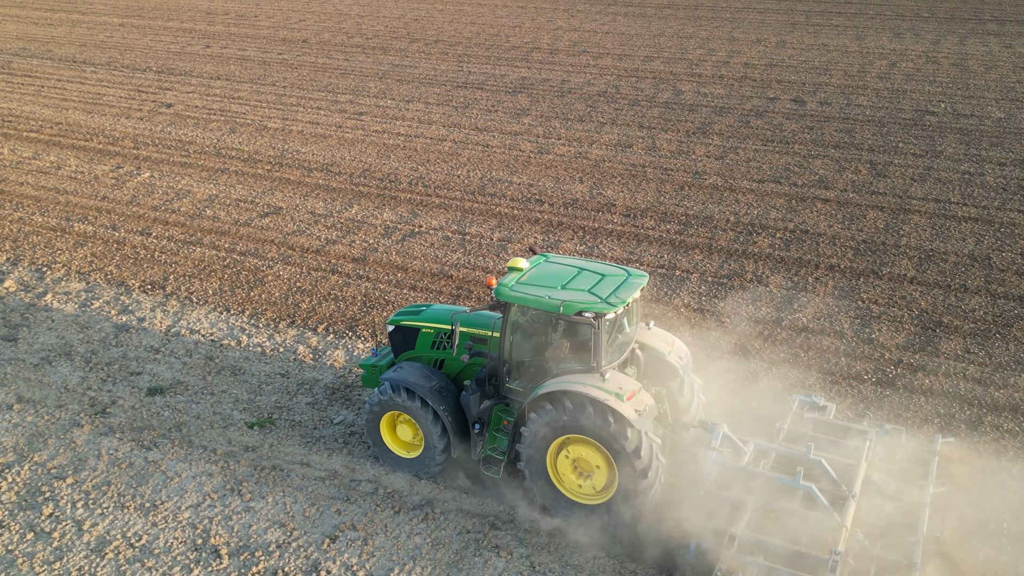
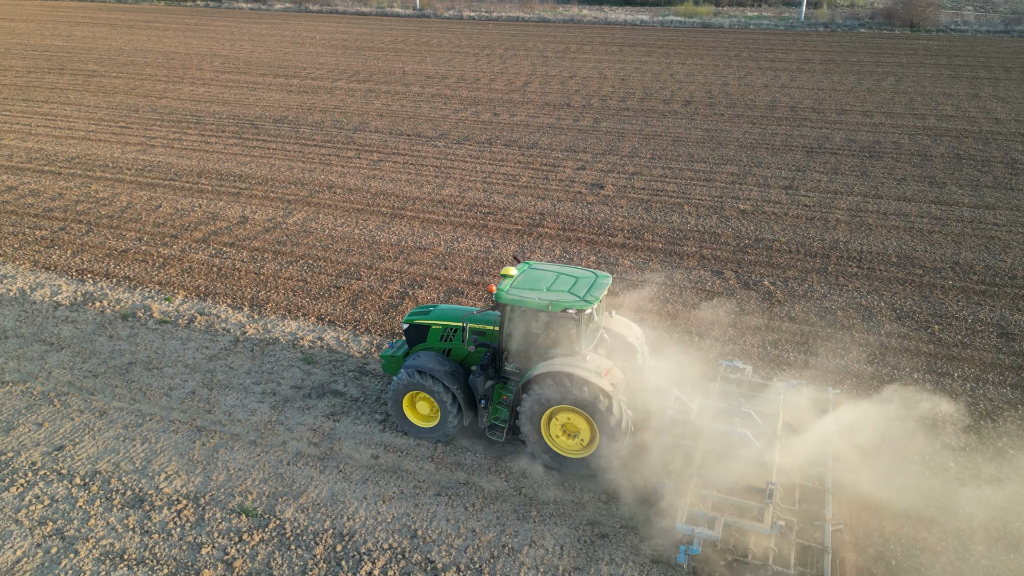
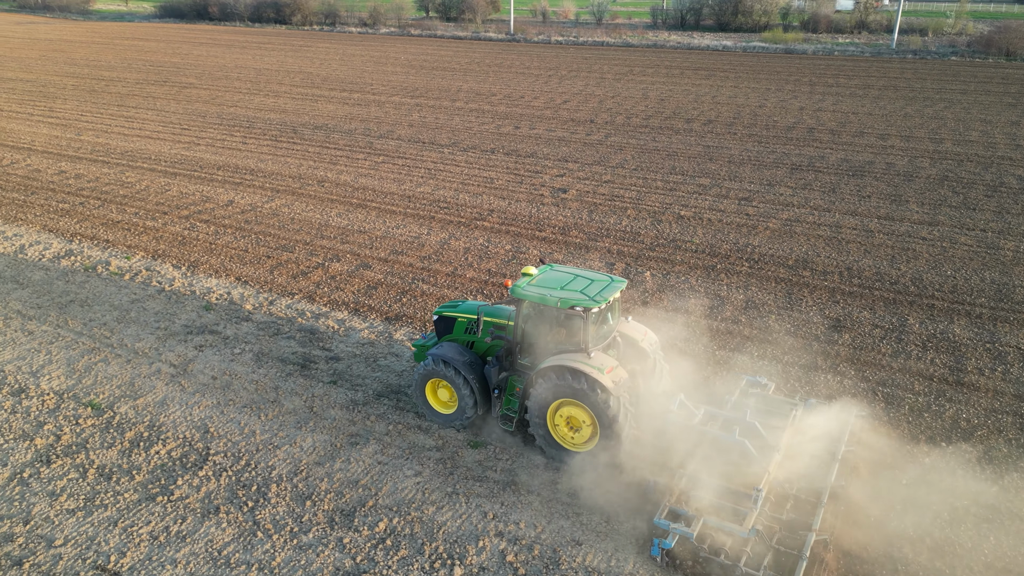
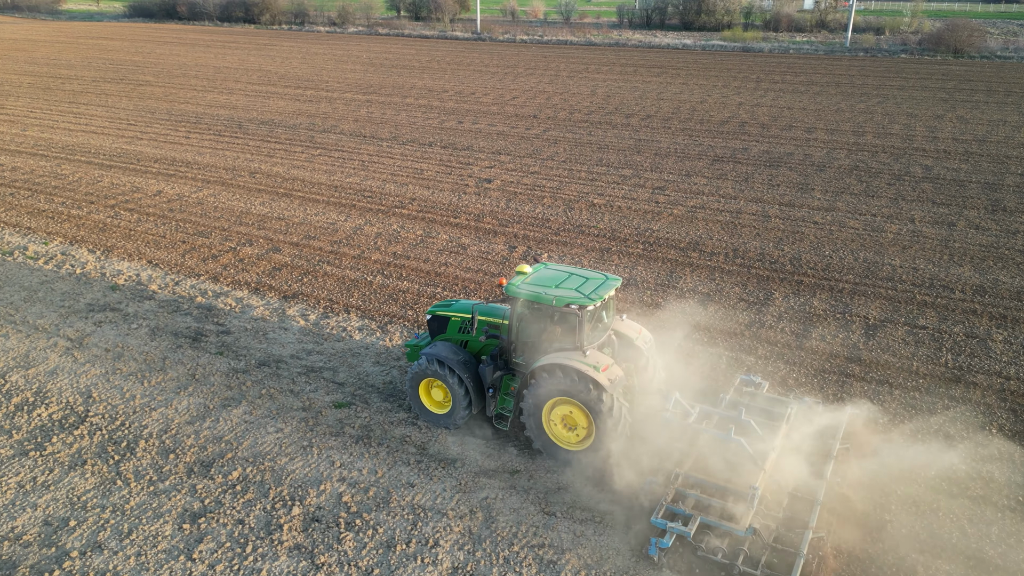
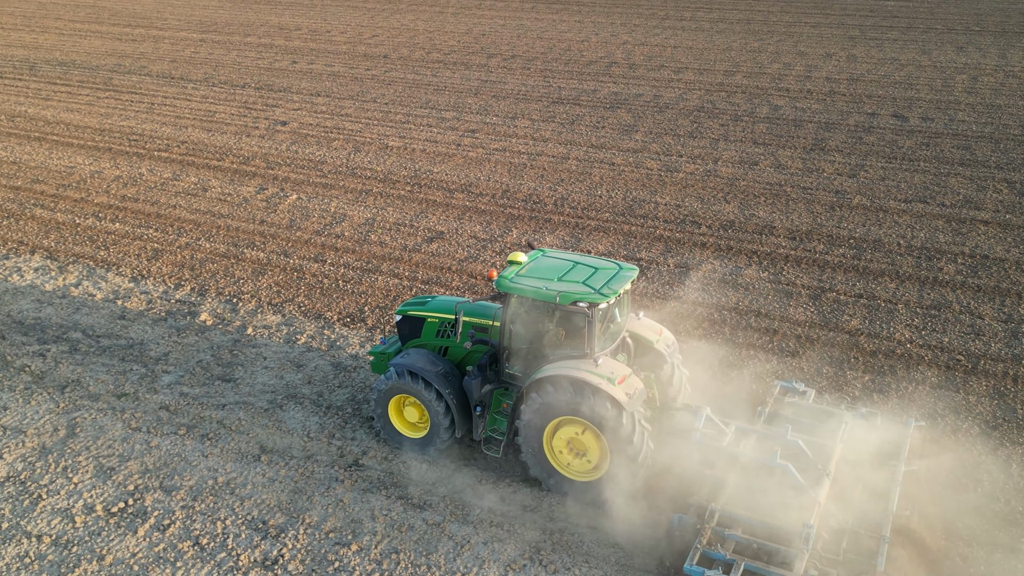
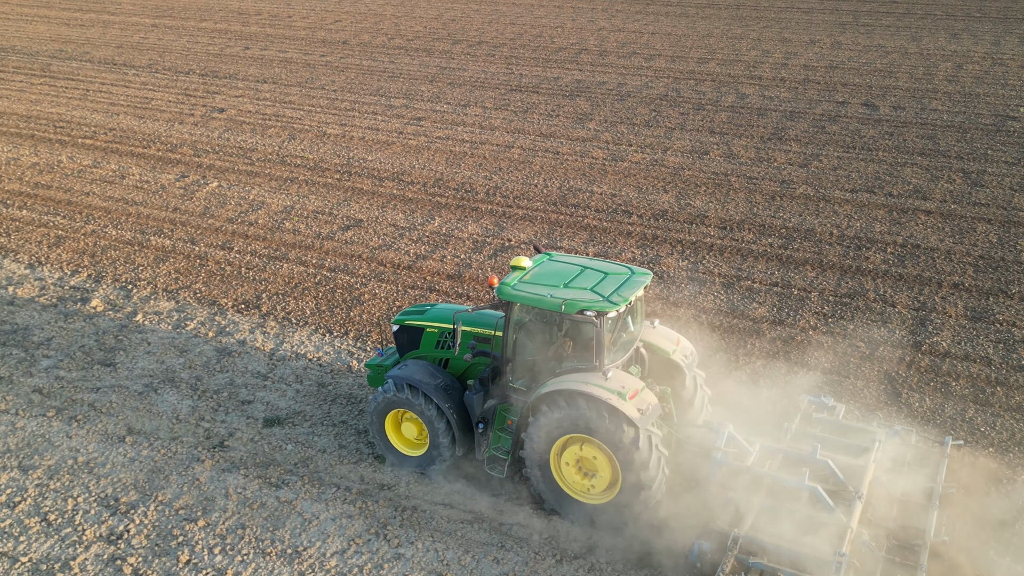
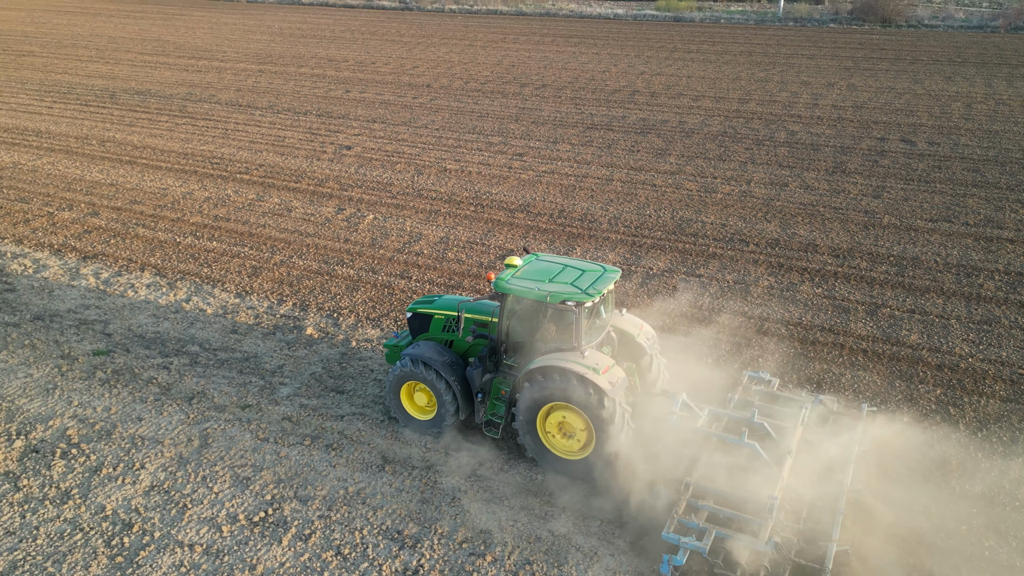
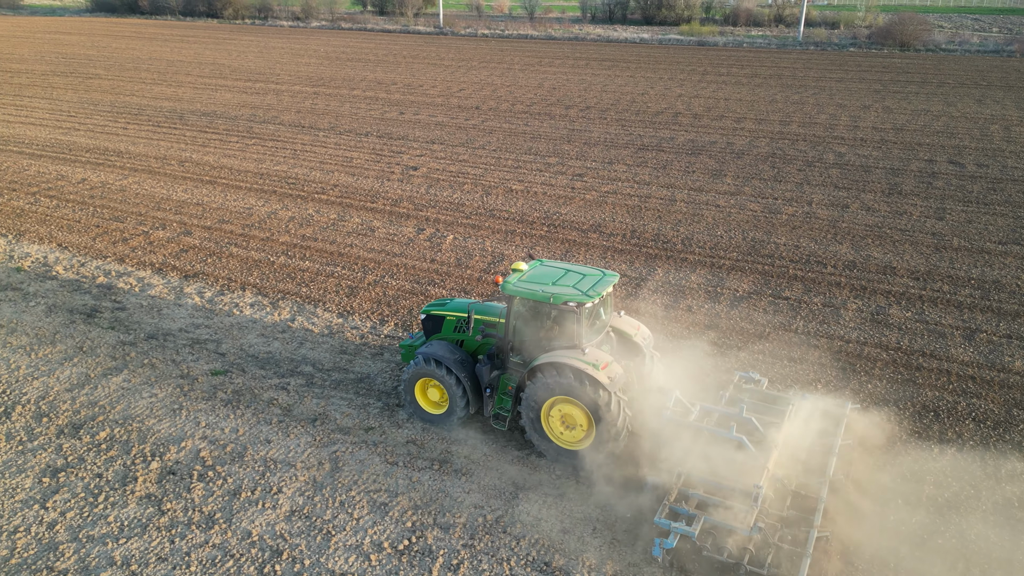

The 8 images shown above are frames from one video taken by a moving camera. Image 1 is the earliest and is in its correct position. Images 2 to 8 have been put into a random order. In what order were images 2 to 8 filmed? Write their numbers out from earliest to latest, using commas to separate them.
6, 5, 7, 8, 4, 3, 2
